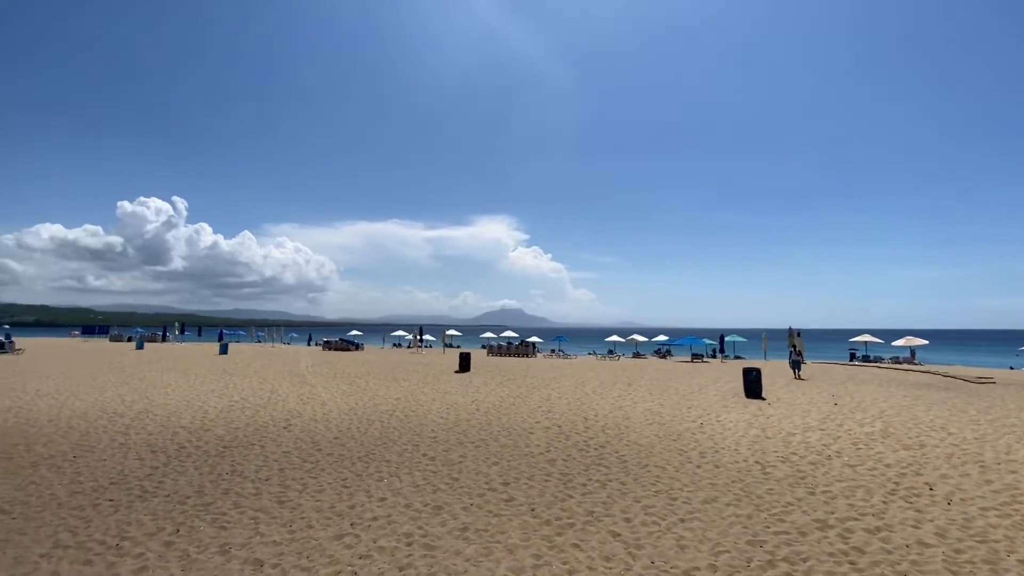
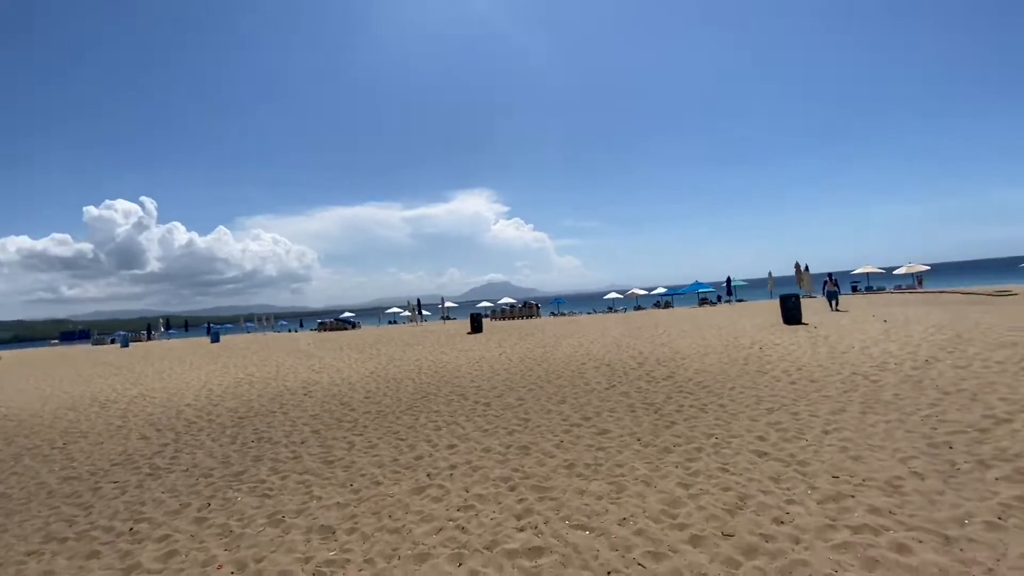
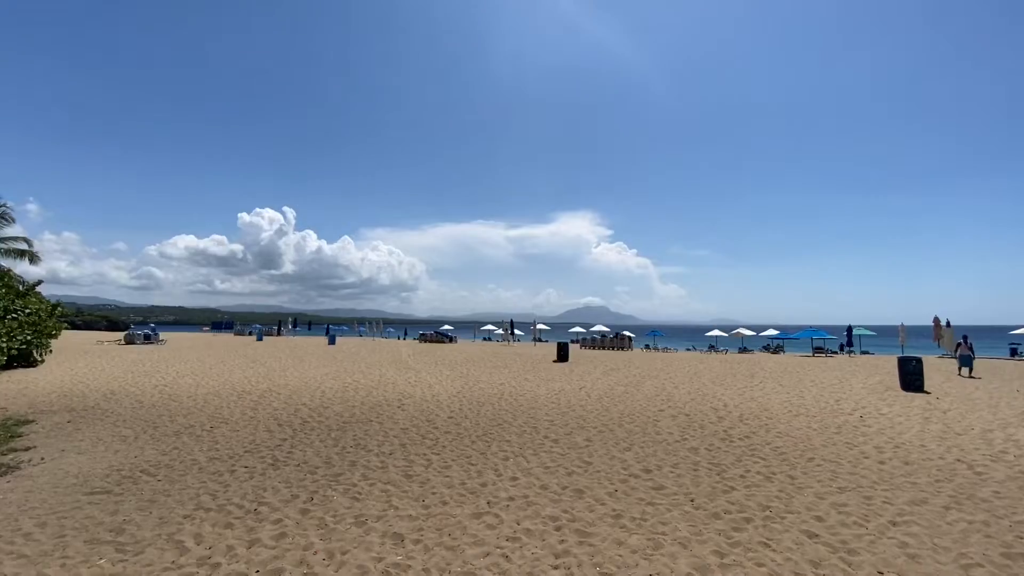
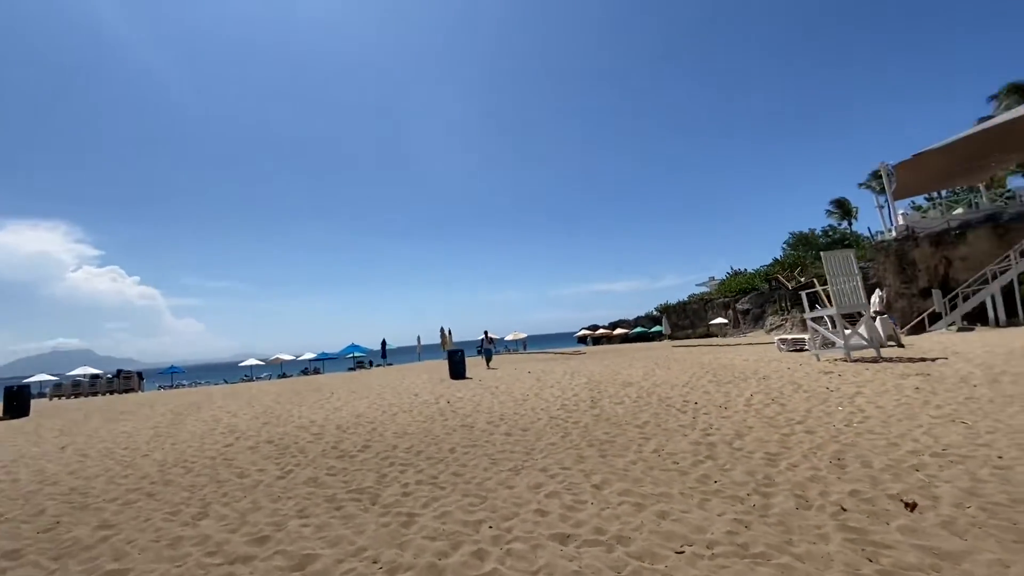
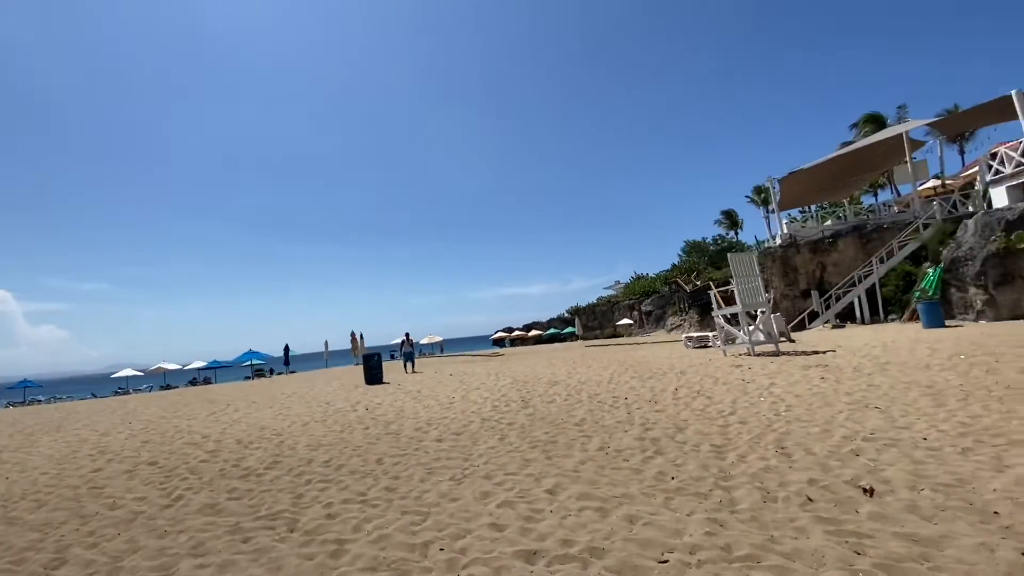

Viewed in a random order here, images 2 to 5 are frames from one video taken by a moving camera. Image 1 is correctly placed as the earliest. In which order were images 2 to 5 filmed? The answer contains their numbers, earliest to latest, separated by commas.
3, 2, 4, 5
